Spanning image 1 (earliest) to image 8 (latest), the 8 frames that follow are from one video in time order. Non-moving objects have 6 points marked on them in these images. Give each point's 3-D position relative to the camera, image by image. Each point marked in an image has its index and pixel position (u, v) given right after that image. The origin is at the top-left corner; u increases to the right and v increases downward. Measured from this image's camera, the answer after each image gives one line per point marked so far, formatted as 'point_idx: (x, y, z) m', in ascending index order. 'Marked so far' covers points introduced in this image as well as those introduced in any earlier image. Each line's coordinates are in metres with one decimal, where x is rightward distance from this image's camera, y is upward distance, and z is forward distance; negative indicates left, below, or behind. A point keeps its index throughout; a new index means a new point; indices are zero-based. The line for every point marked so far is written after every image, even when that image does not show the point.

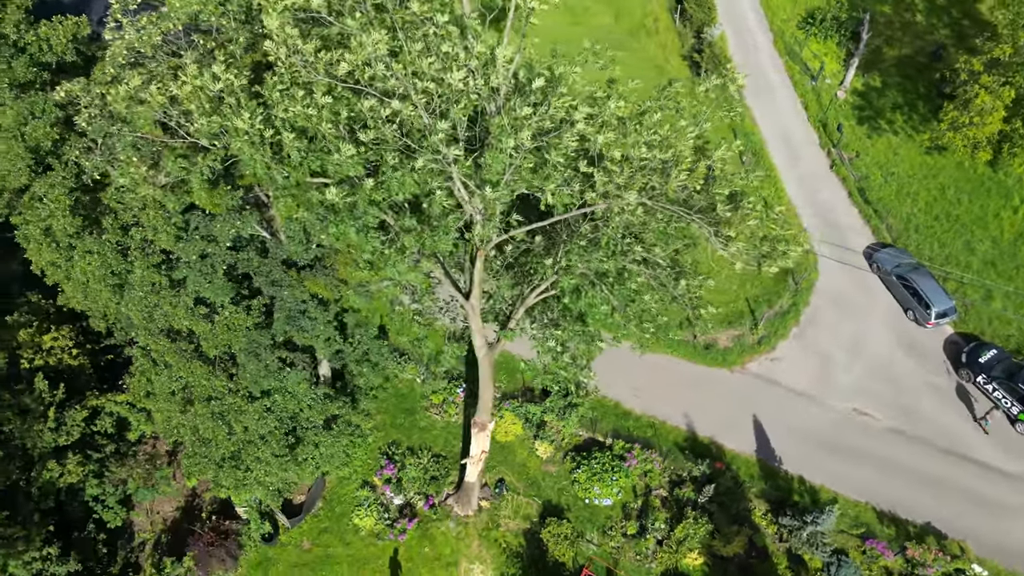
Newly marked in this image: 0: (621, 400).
0: (+2.7, -2.9, +19.0) m
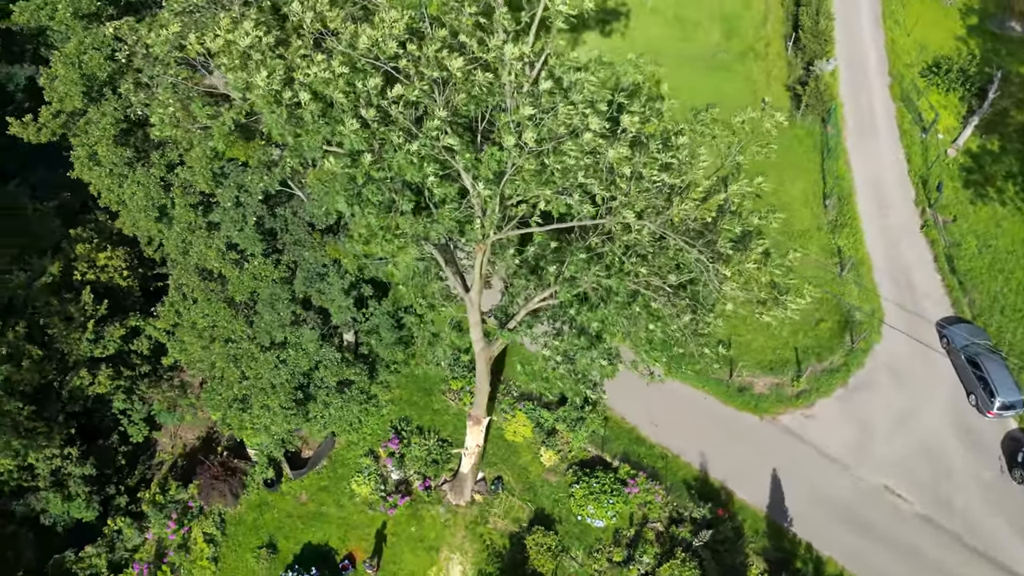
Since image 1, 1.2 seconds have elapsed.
0: (+3.1, -3.4, +18.5) m
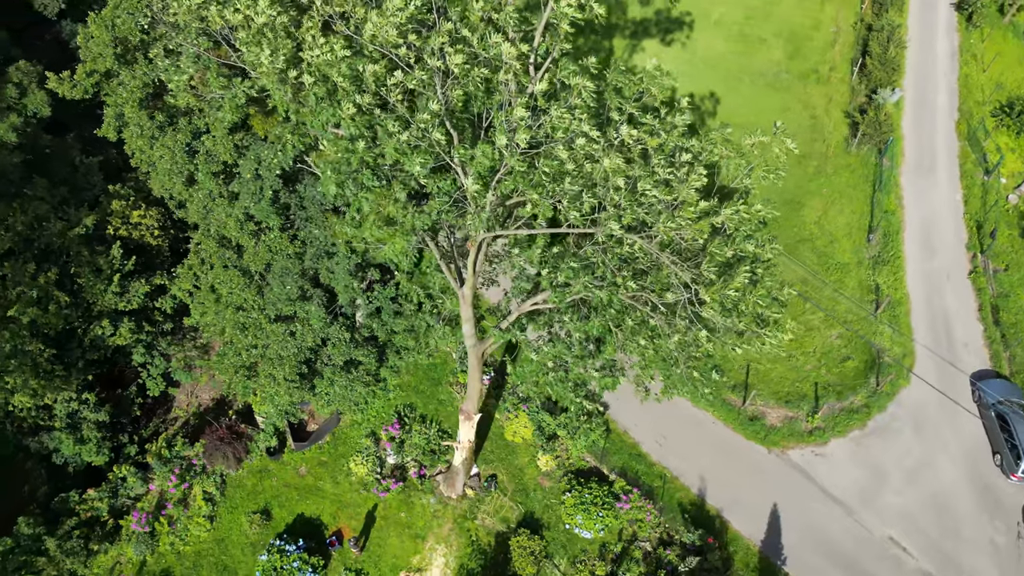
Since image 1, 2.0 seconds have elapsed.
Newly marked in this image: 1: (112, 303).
0: (+3.1, -3.7, +18.2) m
1: (-8.8, -0.3, +16.5) m
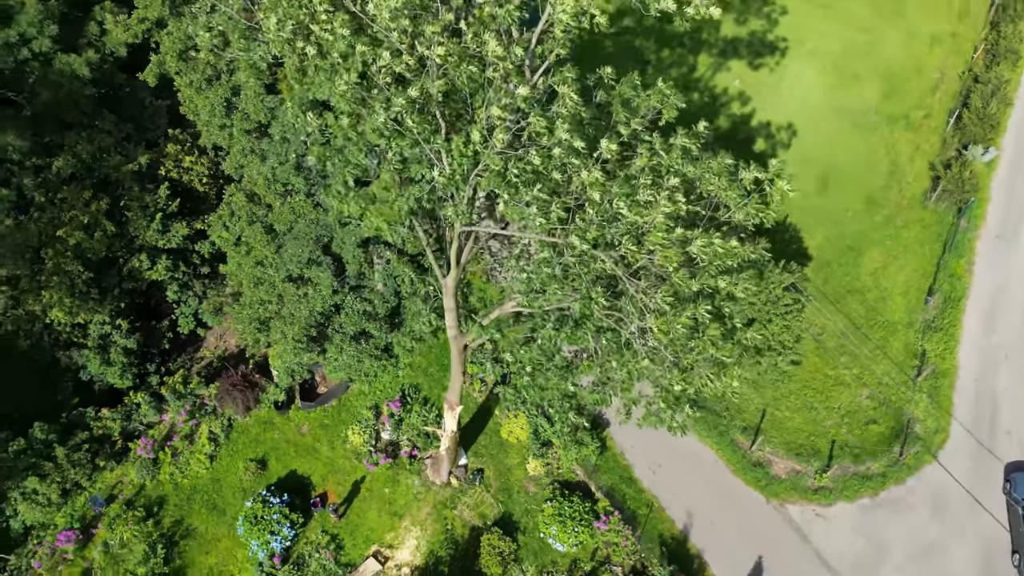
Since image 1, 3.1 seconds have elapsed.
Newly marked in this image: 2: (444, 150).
0: (+2.9, -4.2, +17.8) m
1: (-8.3, +1.1, +17.4) m
2: (-0.9, +1.8, +9.6) m
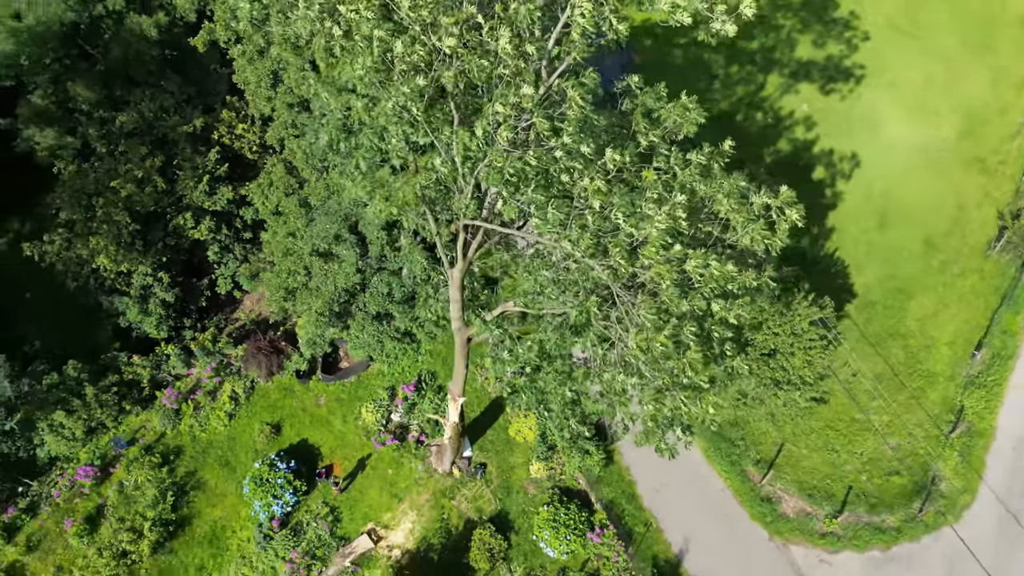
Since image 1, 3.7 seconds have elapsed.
0: (+2.9, -4.5, +17.5) m
1: (-7.6, +2.1, +18.1) m
2: (-0.8, +1.9, +9.7) m
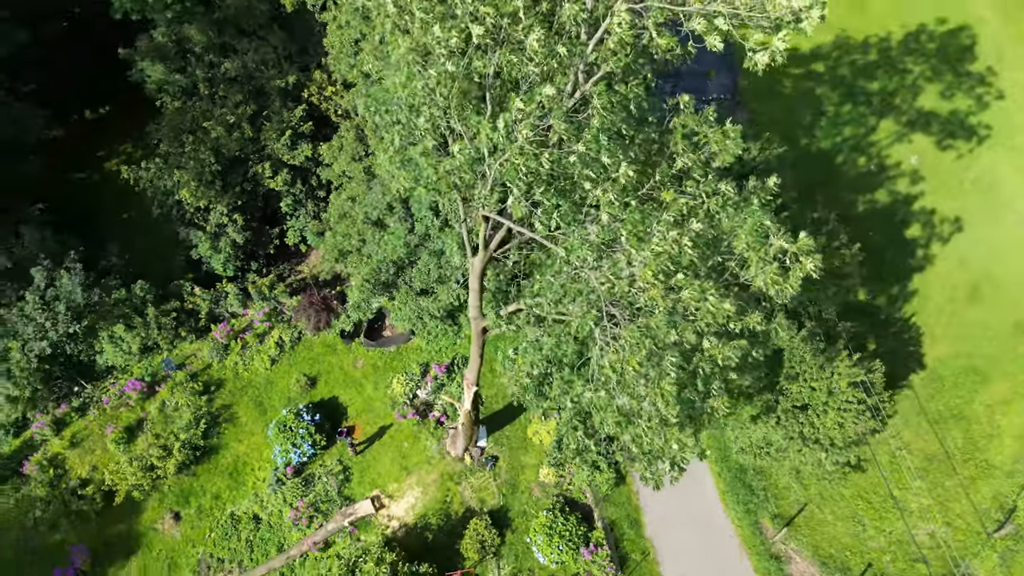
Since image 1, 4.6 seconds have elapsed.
0: (+3.0, -5.0, +17.1) m
1: (-5.9, +3.4, +18.9) m
2: (-0.4, +2.0, +9.7) m
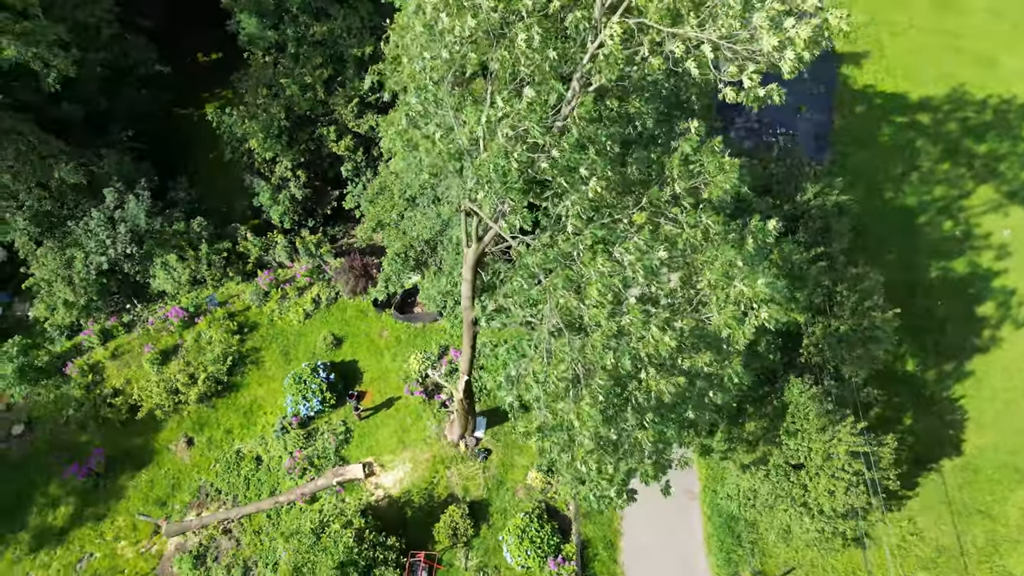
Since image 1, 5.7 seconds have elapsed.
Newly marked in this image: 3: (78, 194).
0: (+2.5, -5.5, +16.8) m
1: (-4.4, +4.4, +19.6) m
2: (-0.5, +2.1, +9.8) m
3: (-11.2, +2.4, +19.4) m
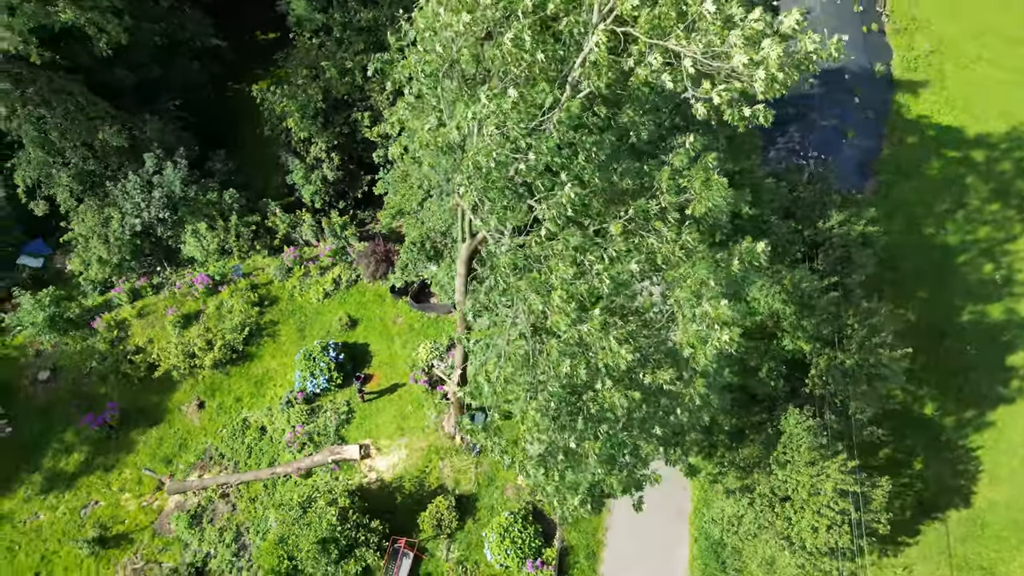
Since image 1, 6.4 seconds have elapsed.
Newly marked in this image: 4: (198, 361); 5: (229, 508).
0: (+2.1, -5.7, +16.6) m
1: (-3.5, +4.9, +19.9) m
2: (-0.6, +2.2, +9.8) m
3: (-10.5, +3.5, +20.2) m
4: (-8.3, -1.9, +19.9) m
5: (-6.9, -5.4, +18.3) m
